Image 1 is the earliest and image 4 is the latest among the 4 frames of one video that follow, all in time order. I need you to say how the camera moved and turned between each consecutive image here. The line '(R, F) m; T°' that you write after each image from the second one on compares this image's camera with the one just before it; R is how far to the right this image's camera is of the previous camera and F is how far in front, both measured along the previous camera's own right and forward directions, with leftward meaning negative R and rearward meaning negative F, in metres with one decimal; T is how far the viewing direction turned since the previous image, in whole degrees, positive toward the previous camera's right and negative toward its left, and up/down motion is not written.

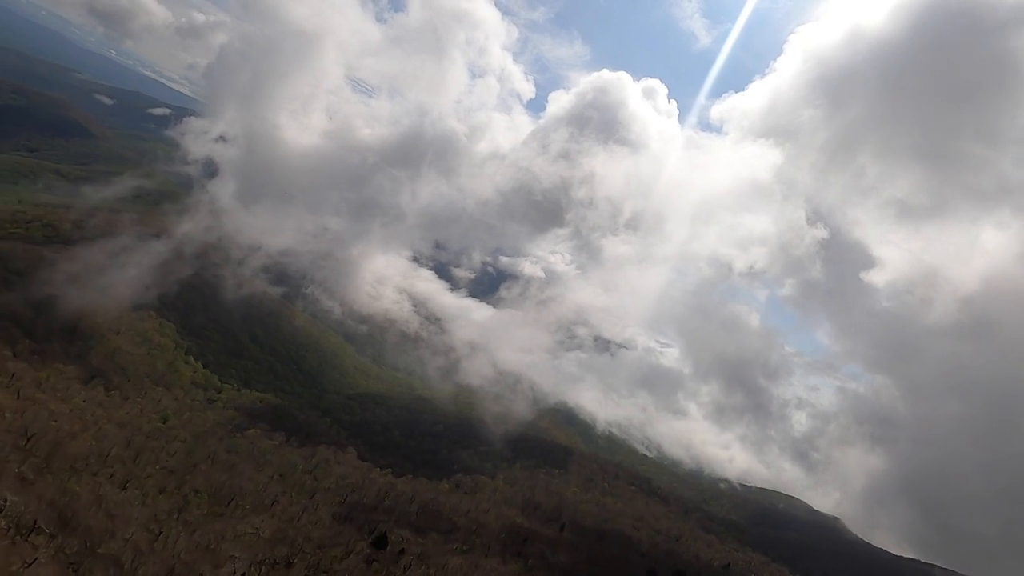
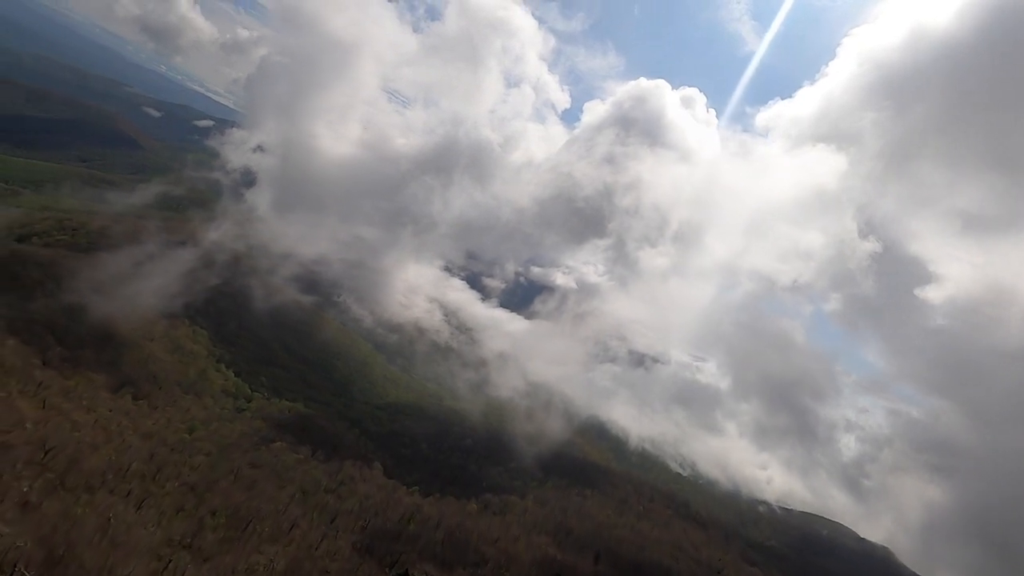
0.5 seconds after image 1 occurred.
(-0.8, +6.8) m; -3°
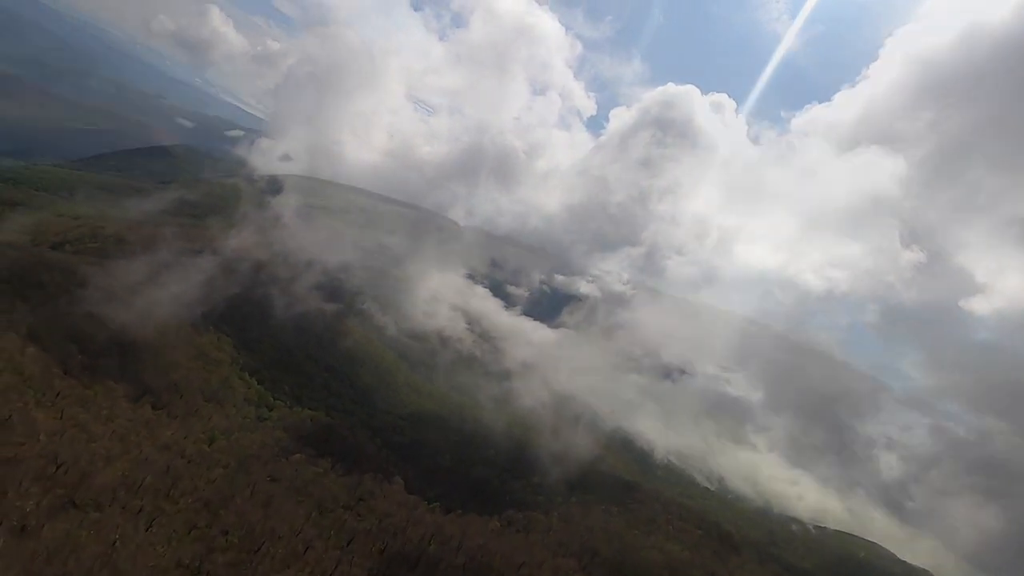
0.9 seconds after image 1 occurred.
(-0.7, +5.4) m; -2°
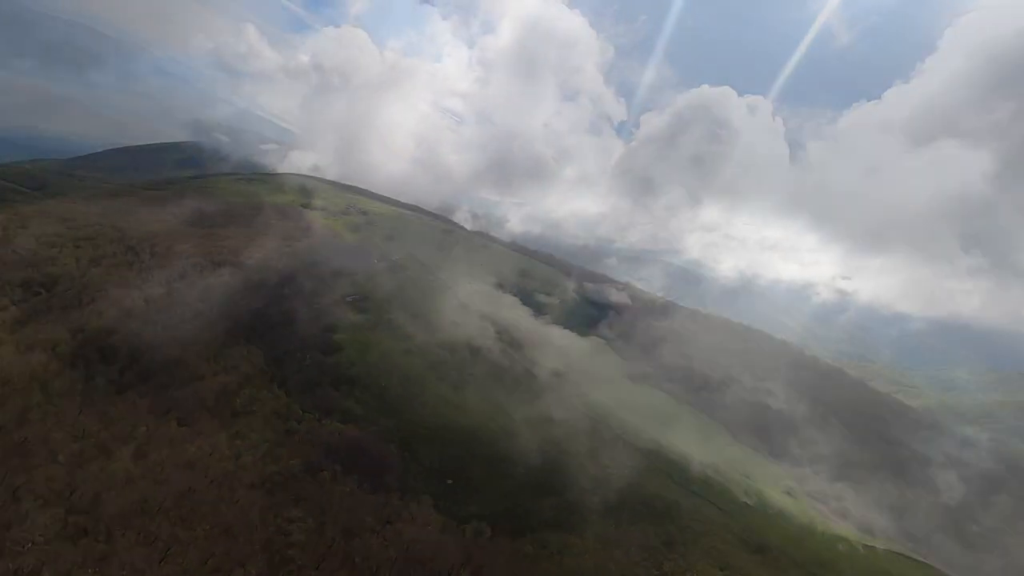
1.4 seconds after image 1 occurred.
(-2.0, +7.1) m; -3°
